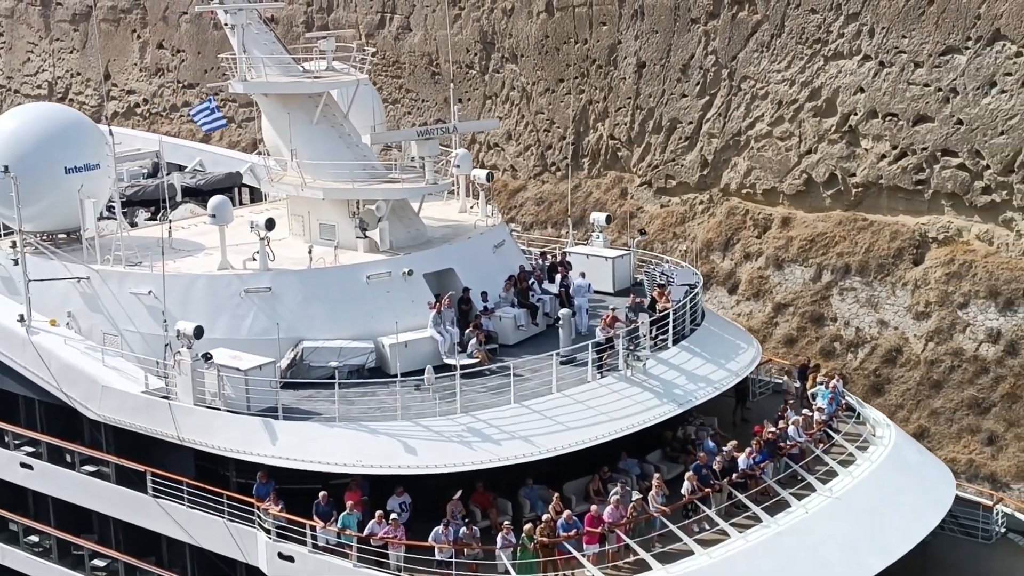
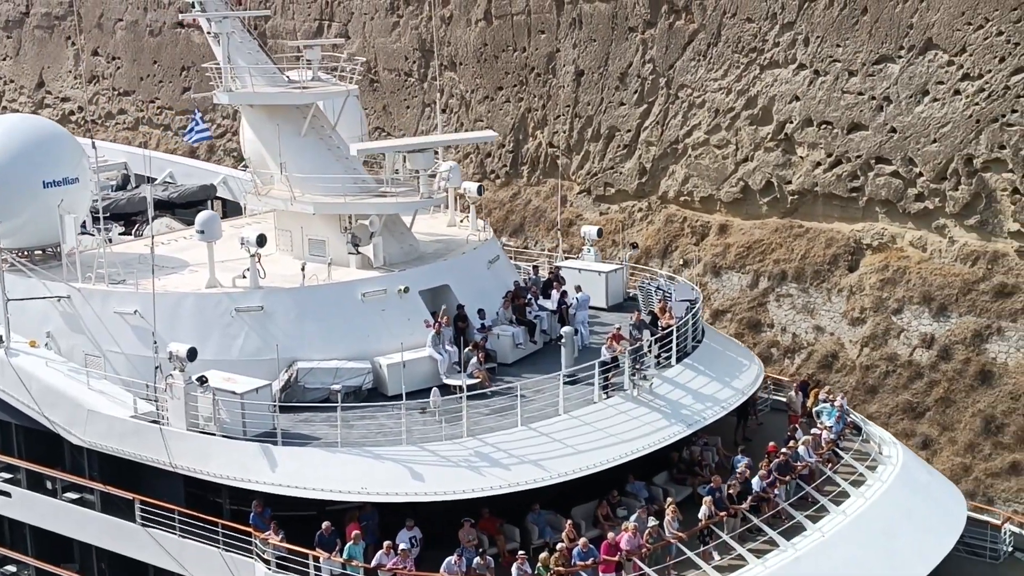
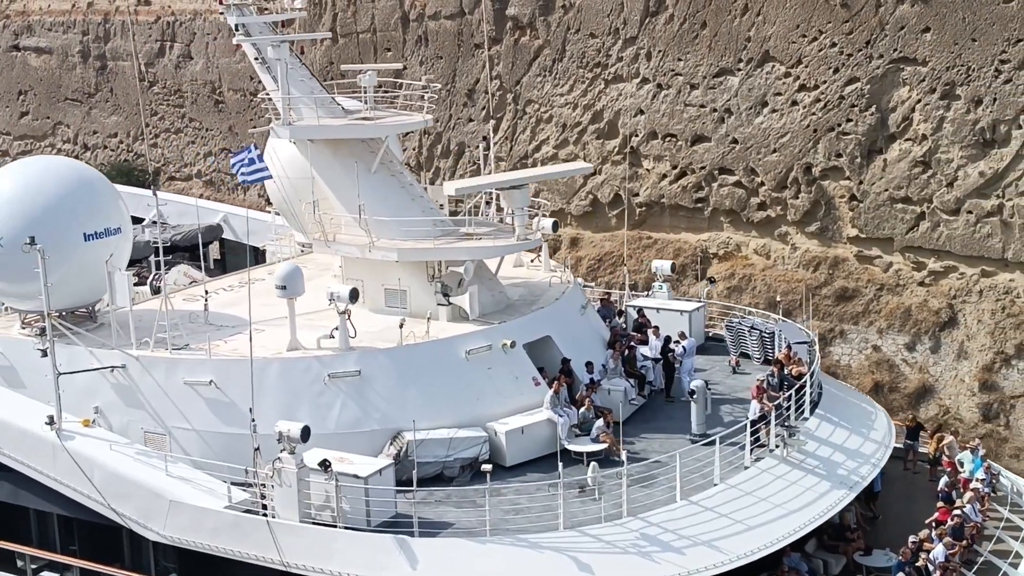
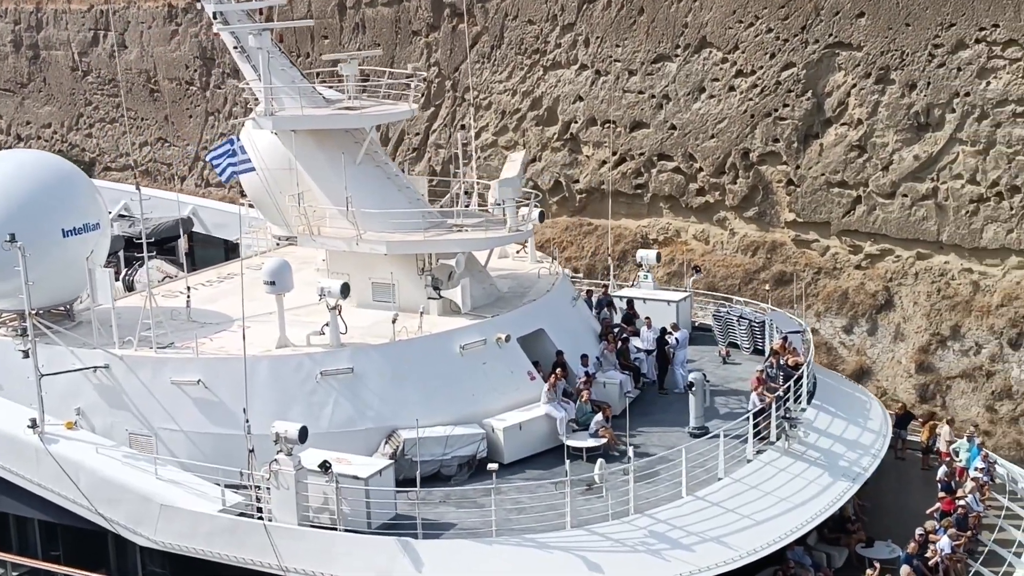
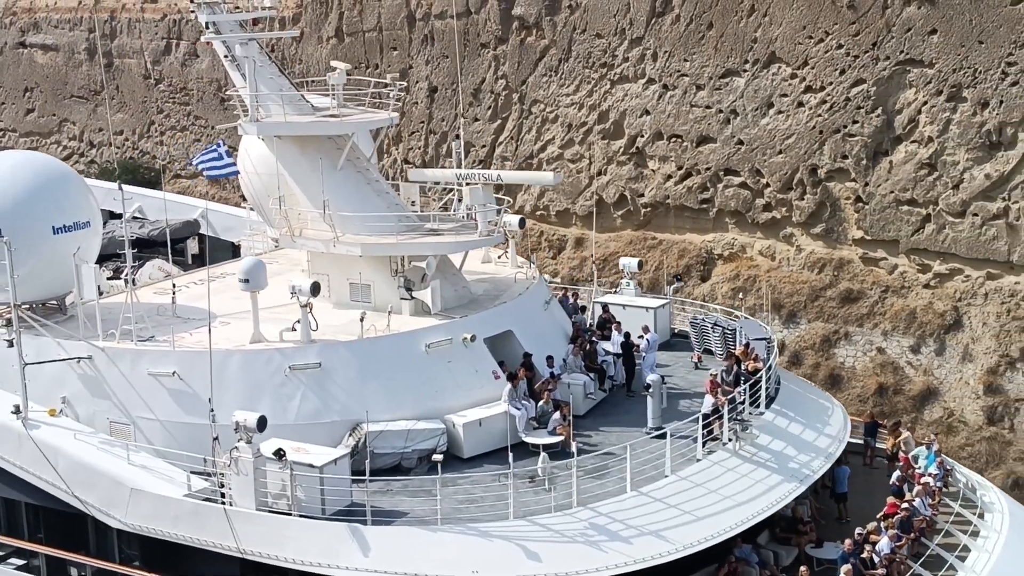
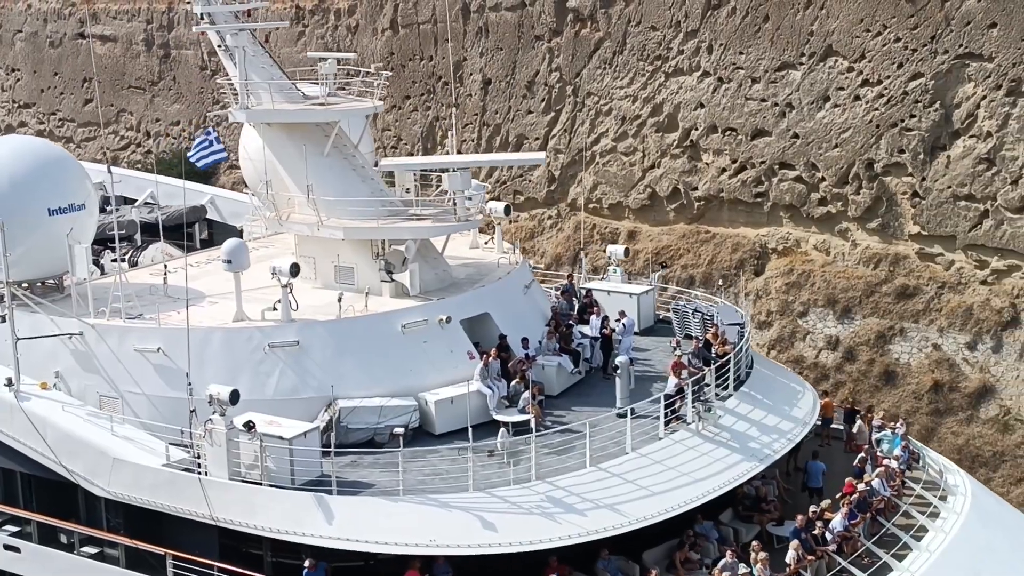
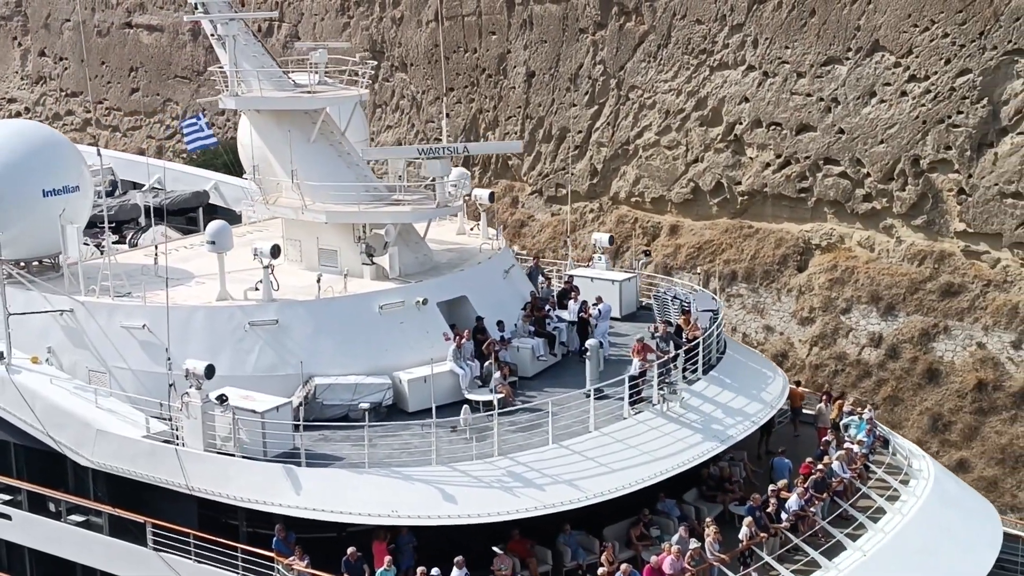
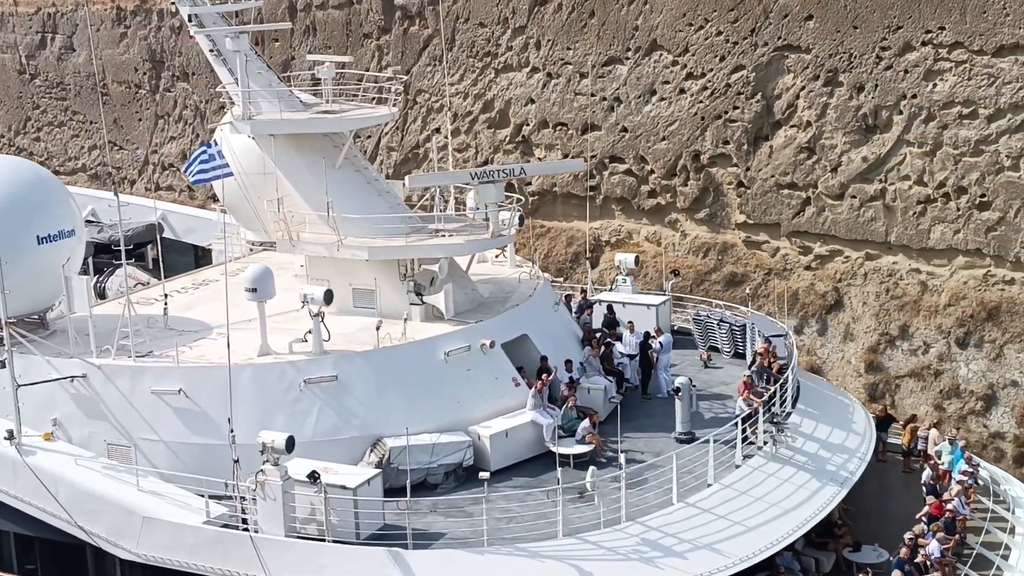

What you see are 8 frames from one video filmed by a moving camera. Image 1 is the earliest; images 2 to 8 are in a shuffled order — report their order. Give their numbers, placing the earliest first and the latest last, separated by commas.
2, 7, 6, 5, 3, 4, 8
